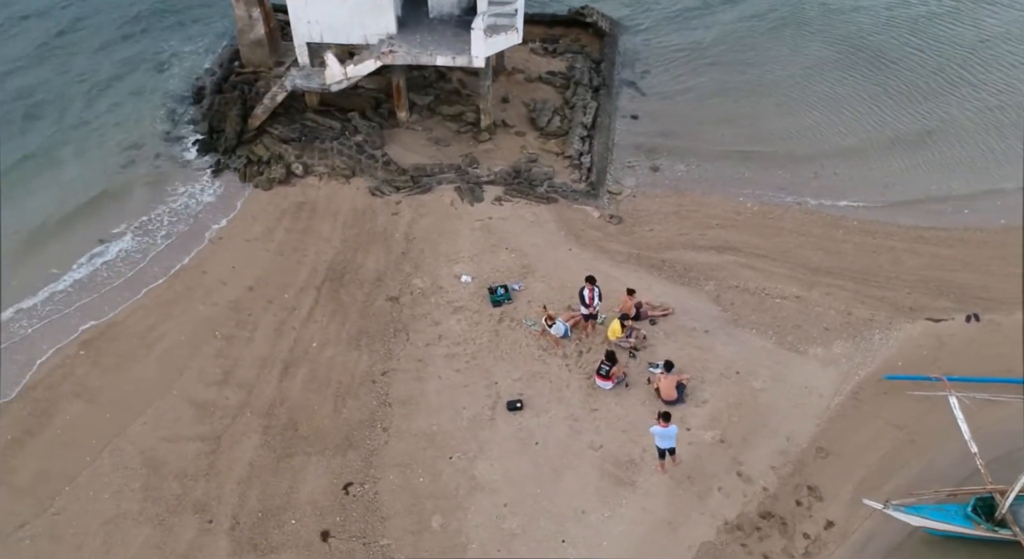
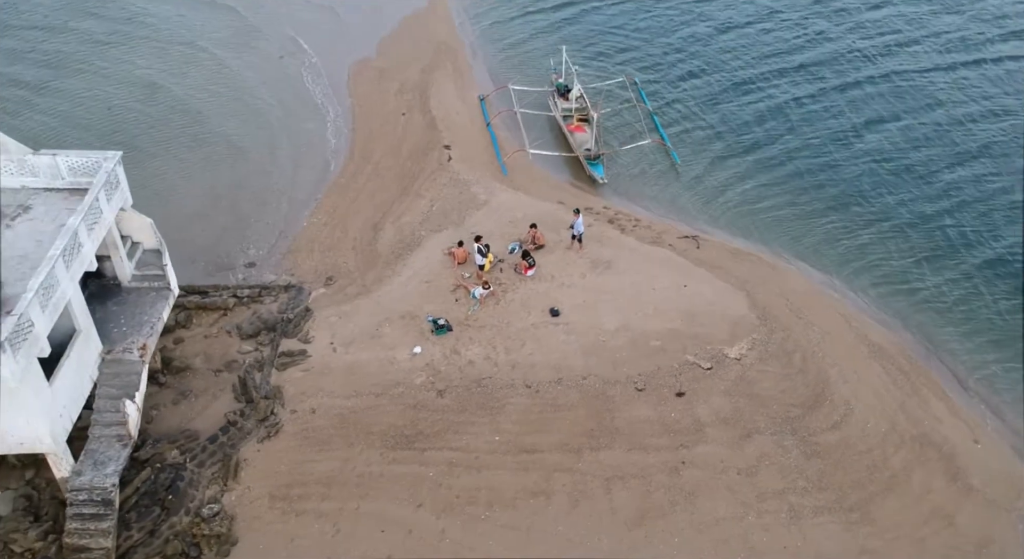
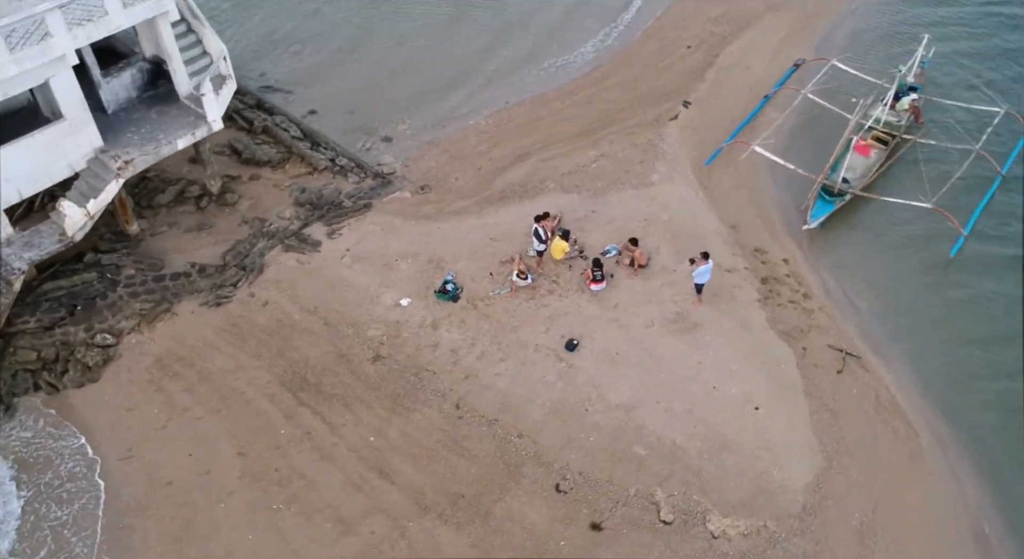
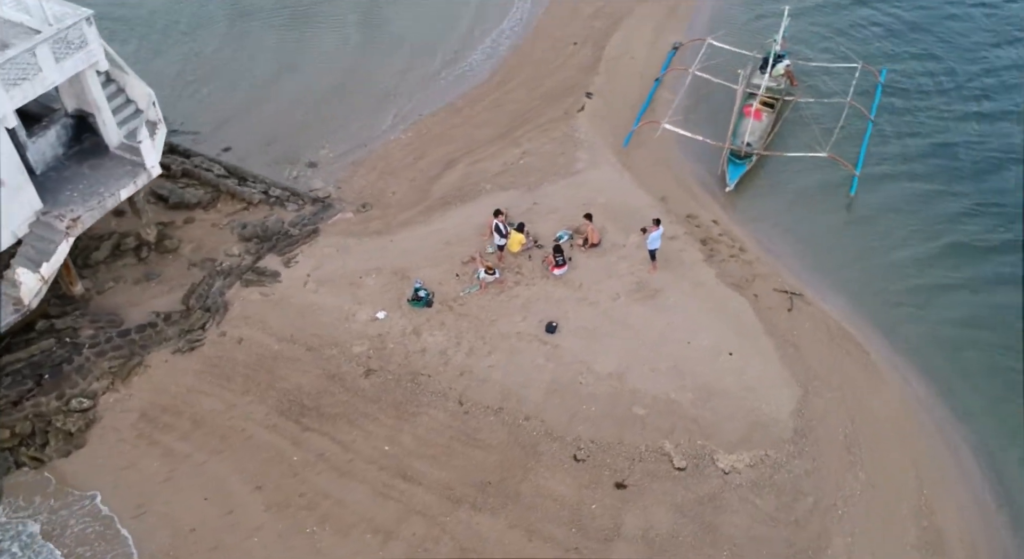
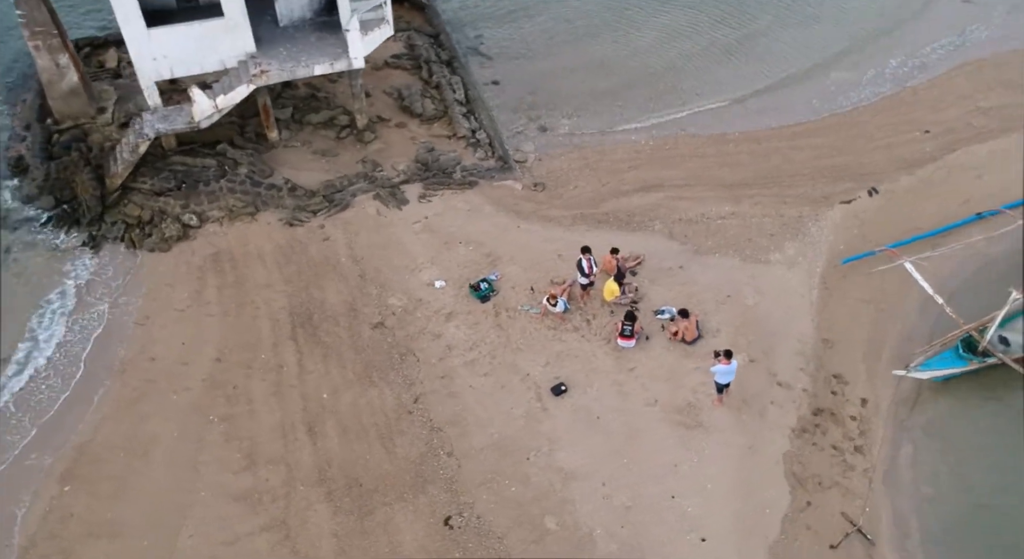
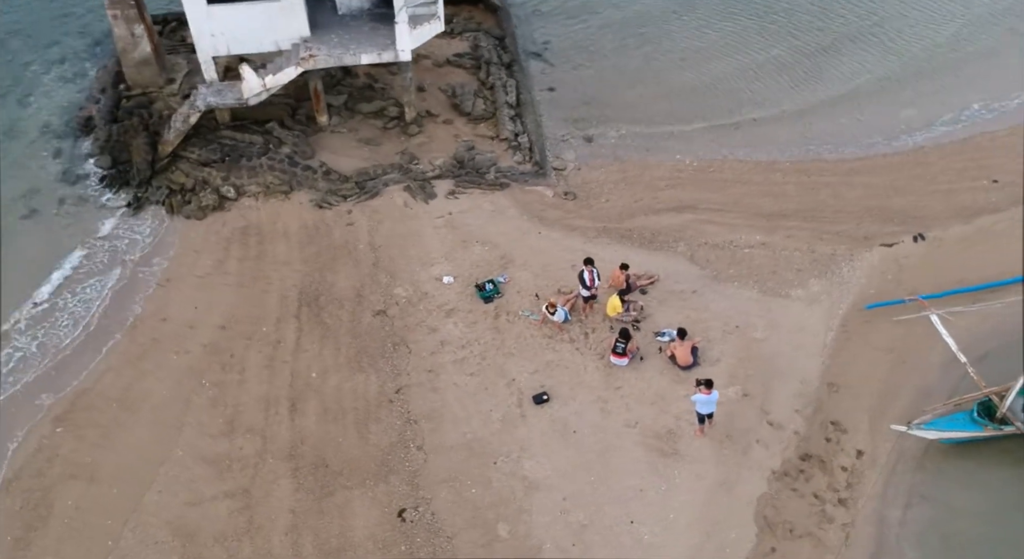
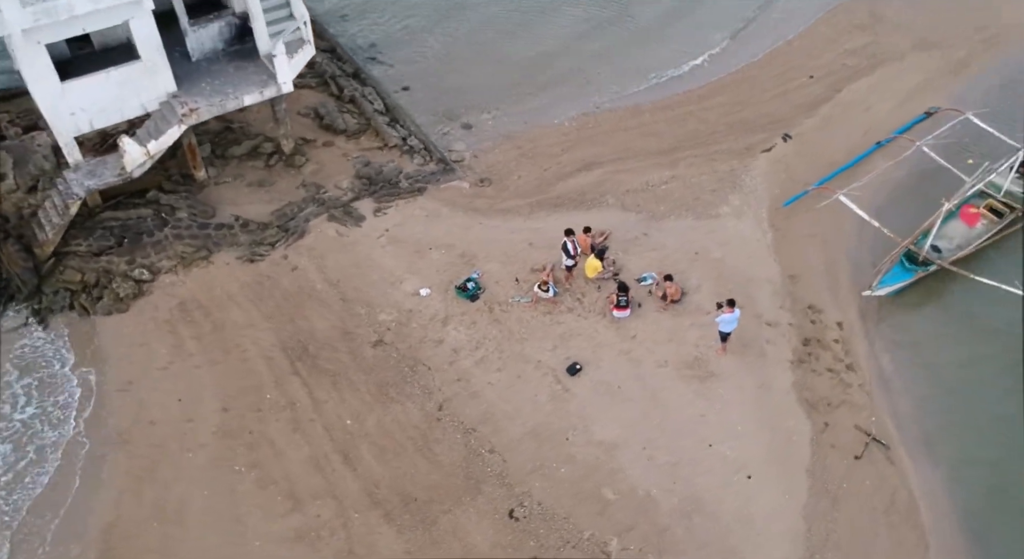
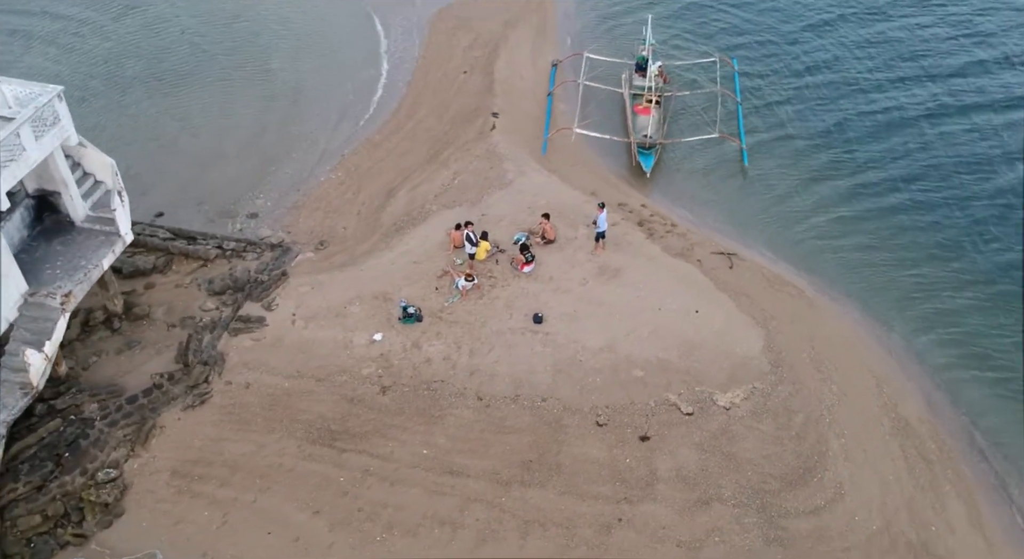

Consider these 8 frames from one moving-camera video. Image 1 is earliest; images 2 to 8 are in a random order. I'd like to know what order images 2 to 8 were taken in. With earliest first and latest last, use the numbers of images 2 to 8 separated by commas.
6, 5, 7, 3, 4, 8, 2
